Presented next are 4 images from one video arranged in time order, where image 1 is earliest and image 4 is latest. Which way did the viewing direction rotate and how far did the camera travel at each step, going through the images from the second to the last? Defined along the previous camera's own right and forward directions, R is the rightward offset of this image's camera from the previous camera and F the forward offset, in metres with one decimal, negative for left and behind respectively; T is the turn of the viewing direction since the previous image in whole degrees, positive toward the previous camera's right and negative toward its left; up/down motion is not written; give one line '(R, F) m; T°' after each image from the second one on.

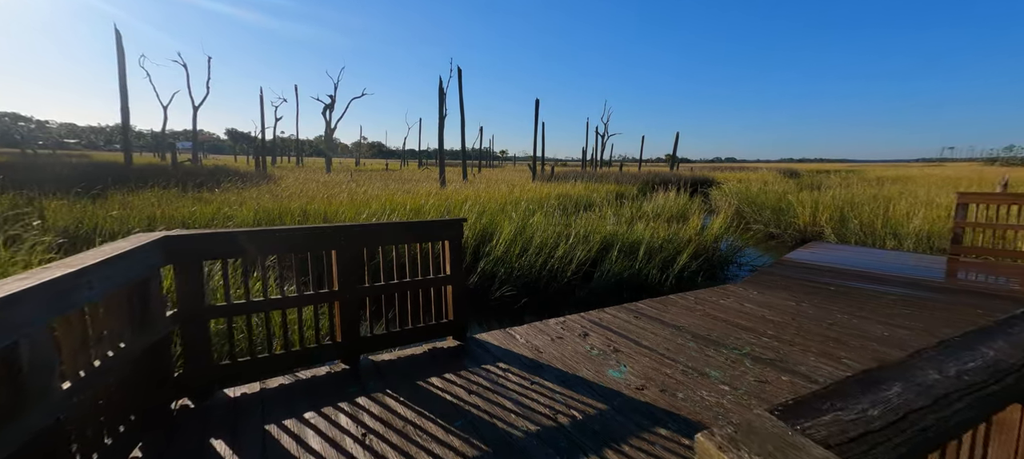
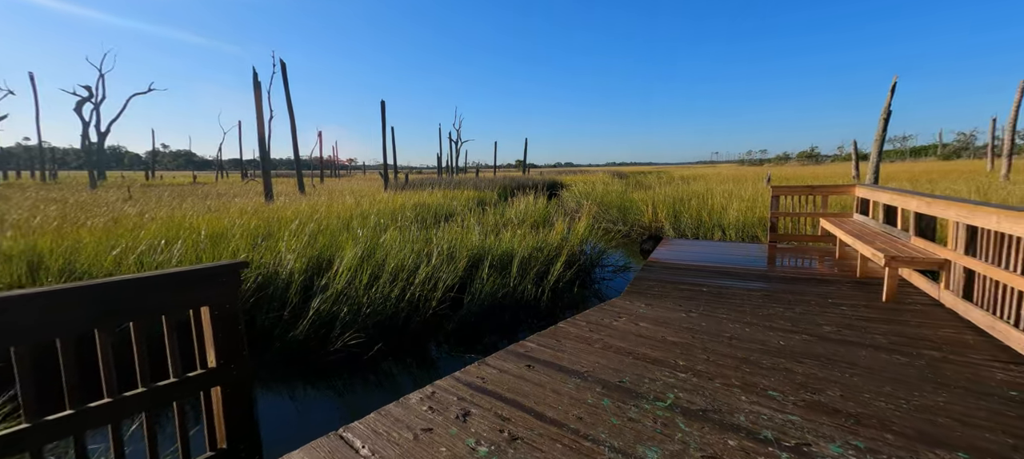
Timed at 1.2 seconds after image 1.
(+0.1, +0.8) m; +20°
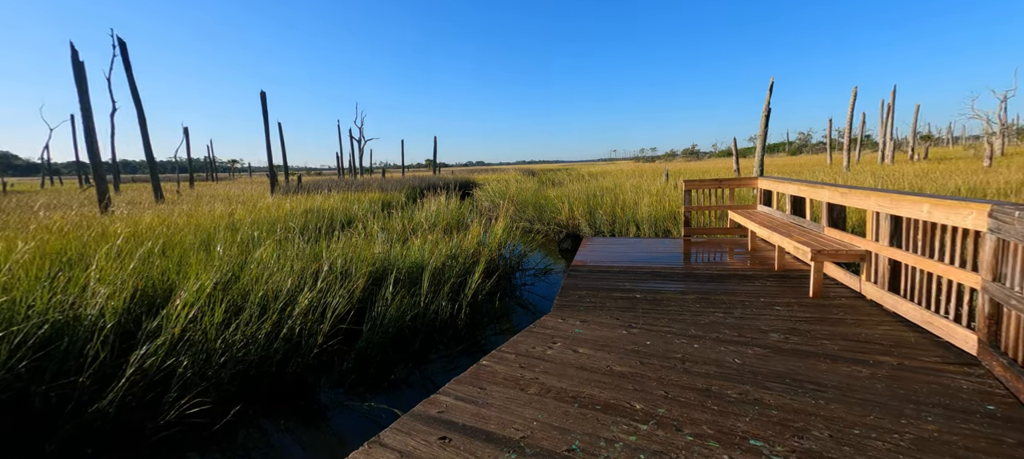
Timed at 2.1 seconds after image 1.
(+0.1, +0.6) m; +12°
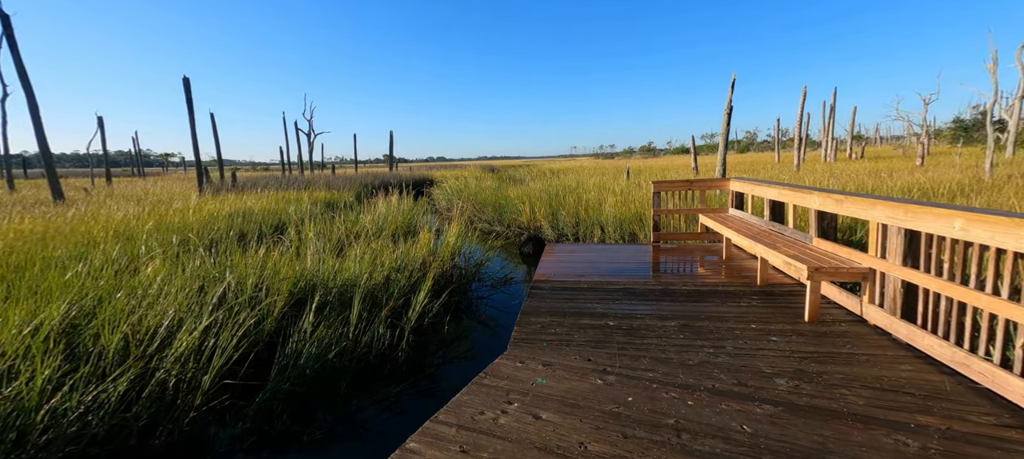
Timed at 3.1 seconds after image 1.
(+0.1, +0.6) m; +5°
